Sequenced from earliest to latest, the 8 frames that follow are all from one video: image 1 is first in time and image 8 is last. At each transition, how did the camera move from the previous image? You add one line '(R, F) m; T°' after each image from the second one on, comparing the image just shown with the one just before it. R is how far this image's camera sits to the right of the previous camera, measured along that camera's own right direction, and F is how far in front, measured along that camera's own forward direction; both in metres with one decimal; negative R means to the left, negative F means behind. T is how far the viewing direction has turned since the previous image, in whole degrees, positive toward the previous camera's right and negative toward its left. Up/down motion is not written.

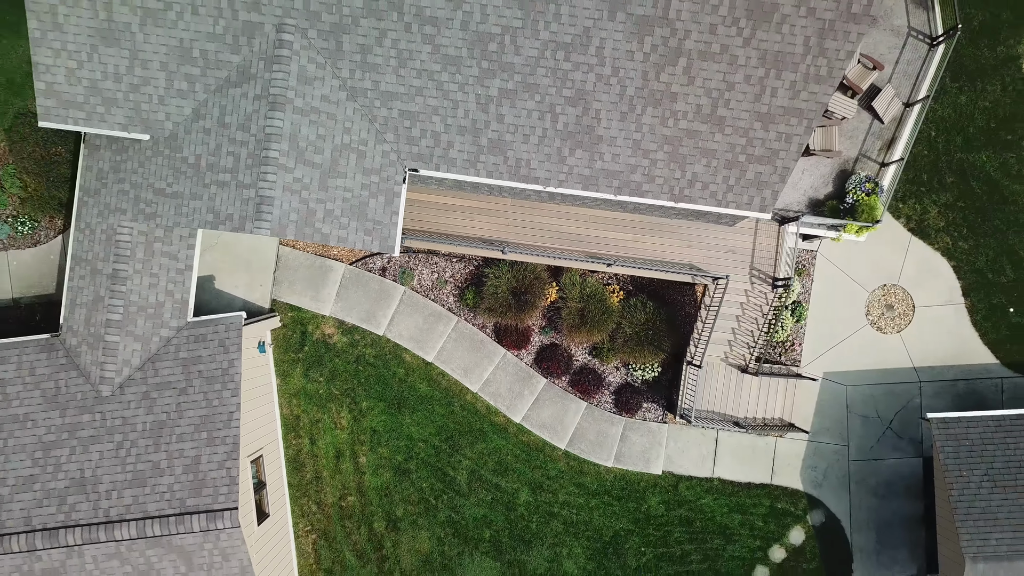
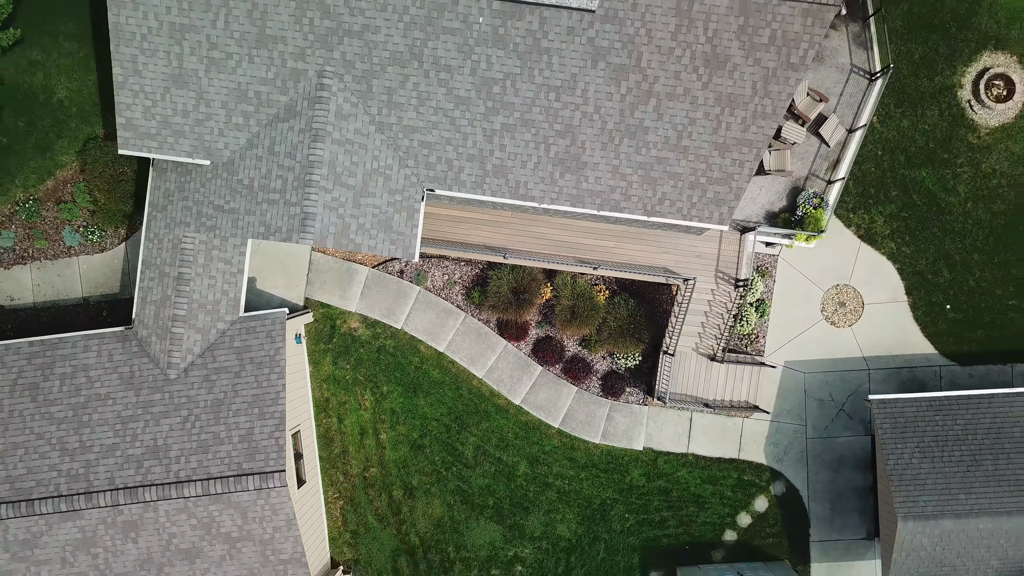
(0.0, -1.9) m; 0°
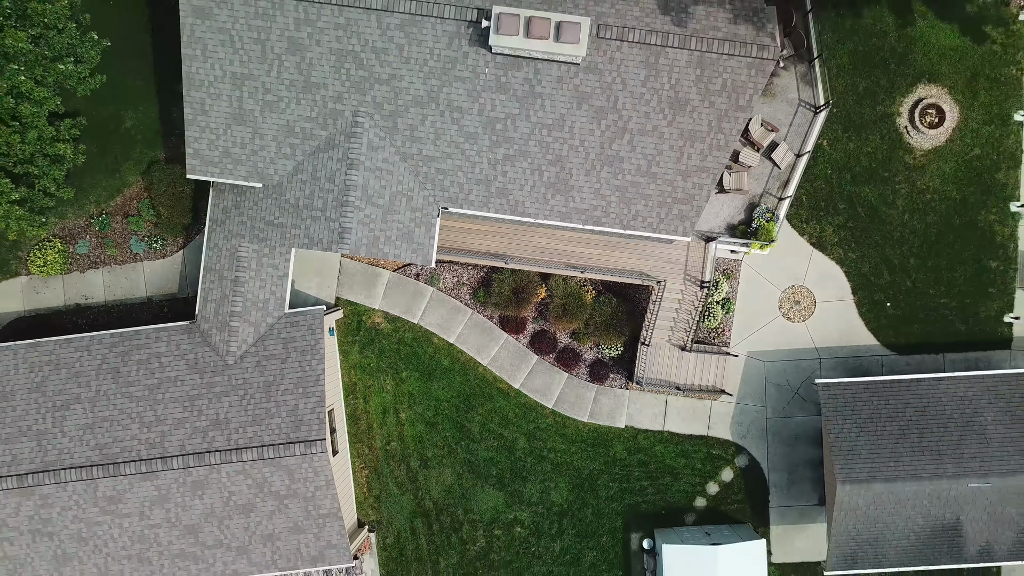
(0.0, -2.4) m; 0°
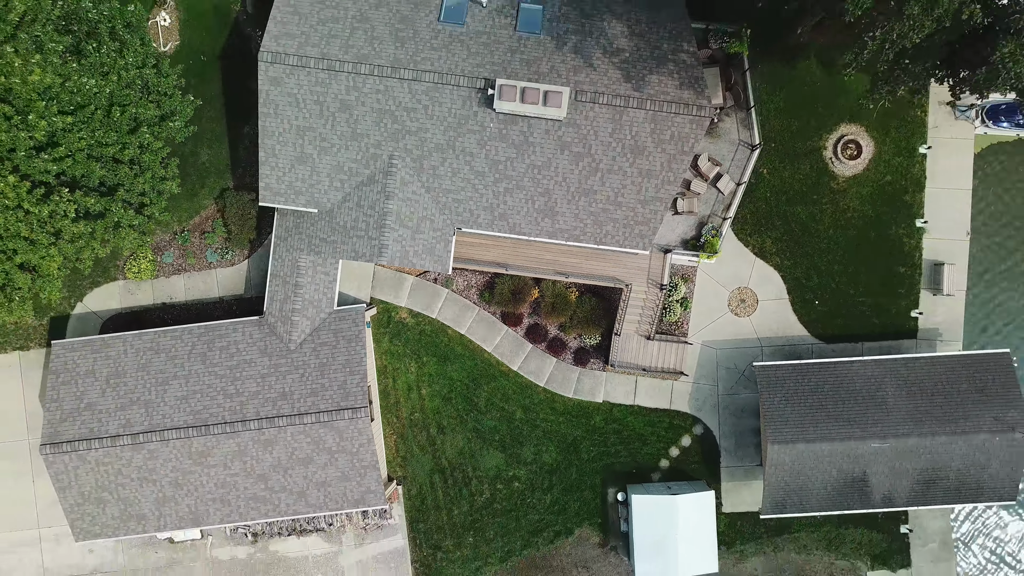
(0.0, -4.1) m; 0°
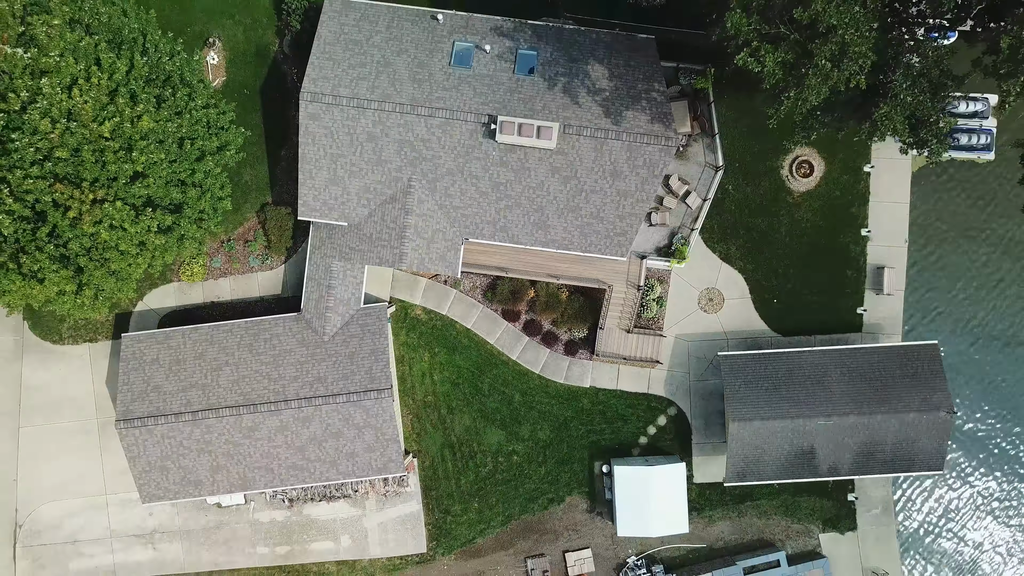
(0.0, -3.4) m; 0°
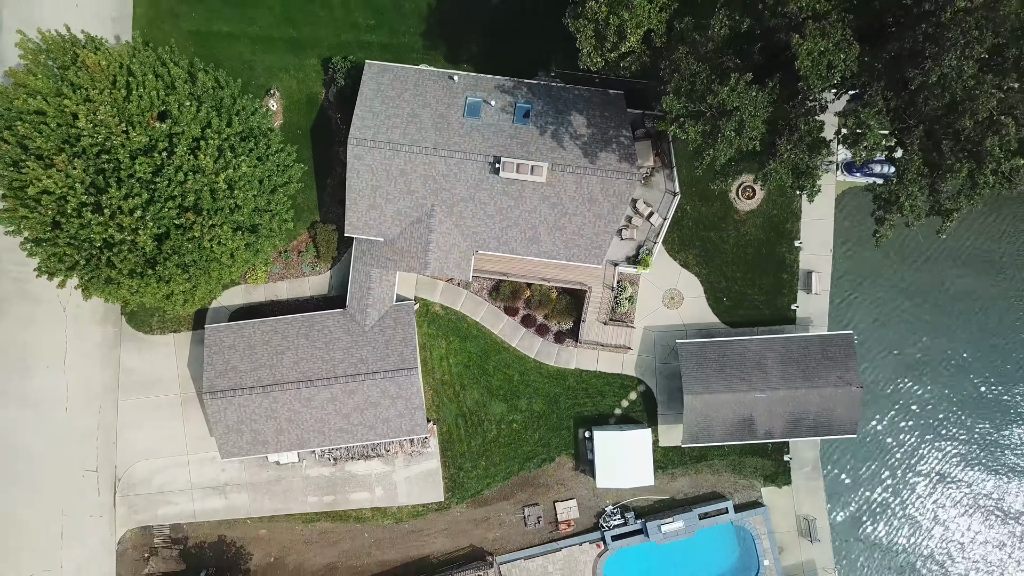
(0.0, -6.0) m; 0°
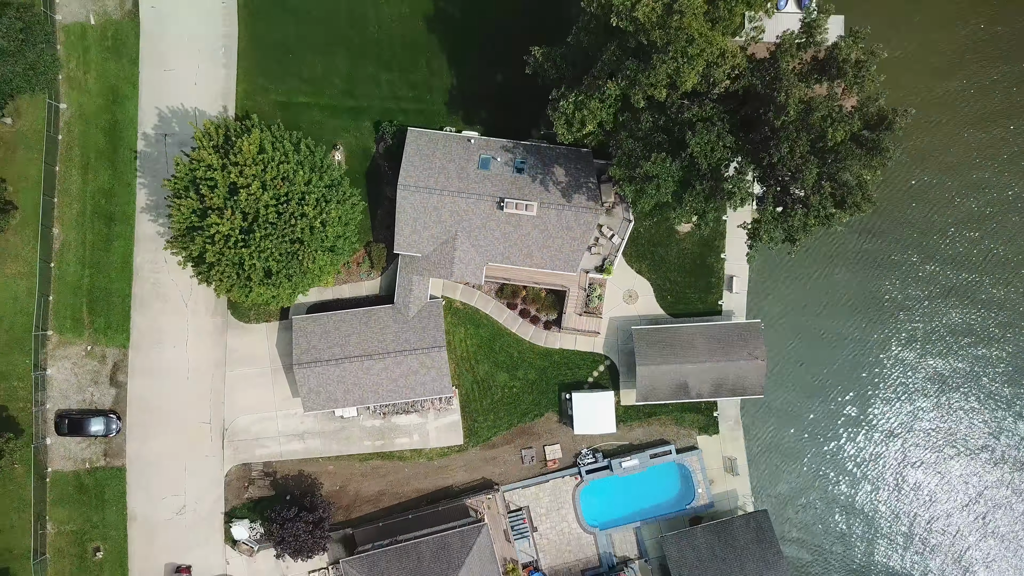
(0.0, -11.1) m; 0°
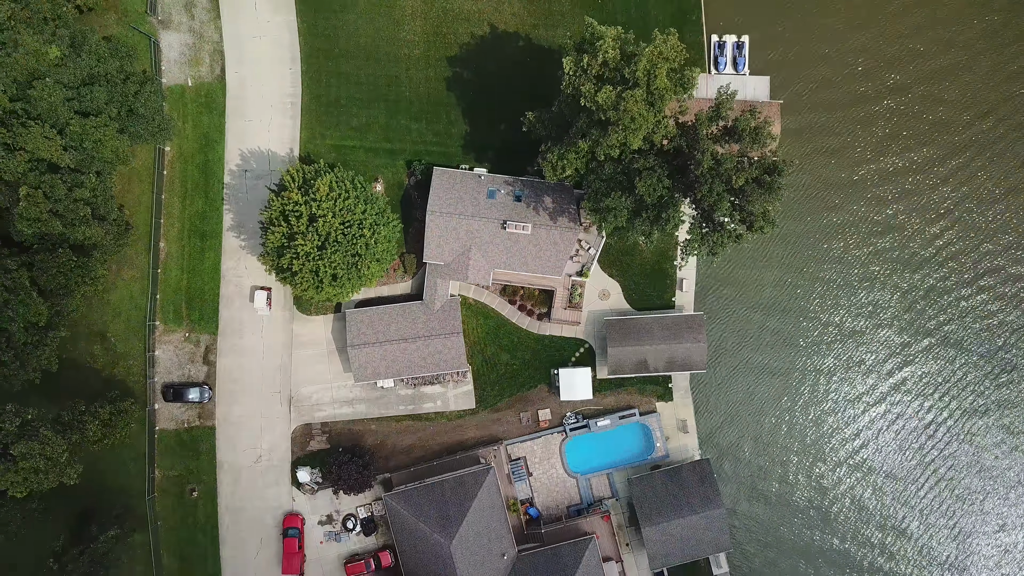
(0.0, -12.3) m; 0°
